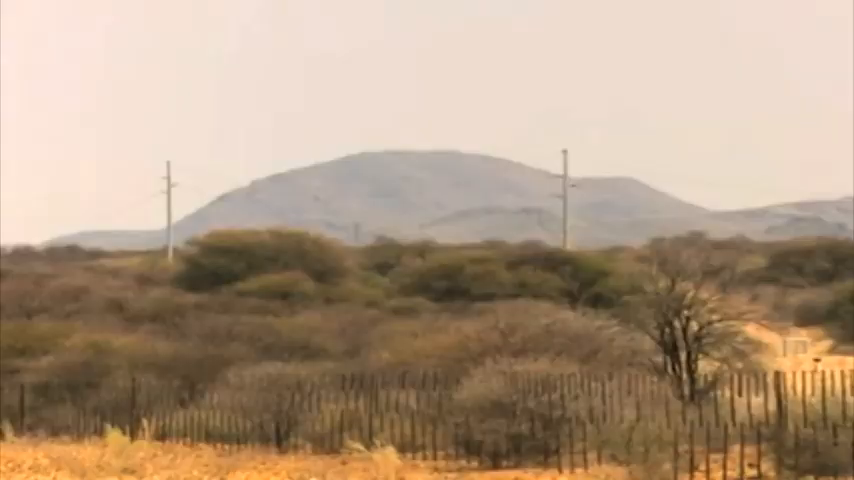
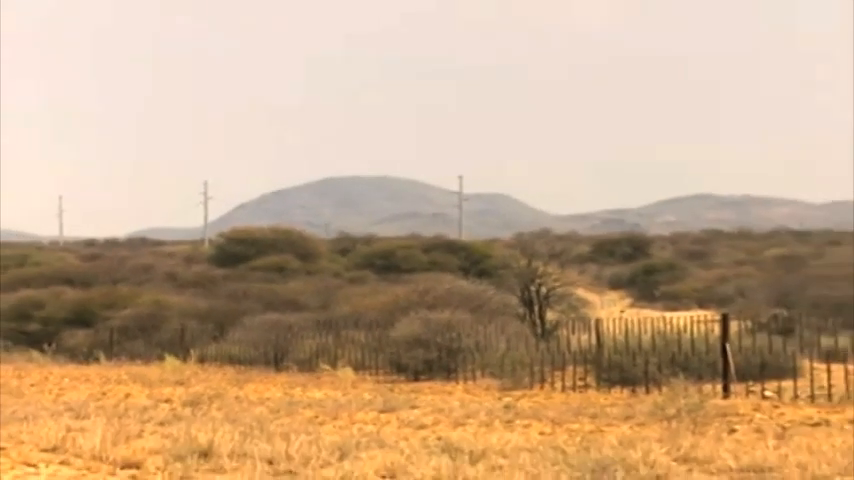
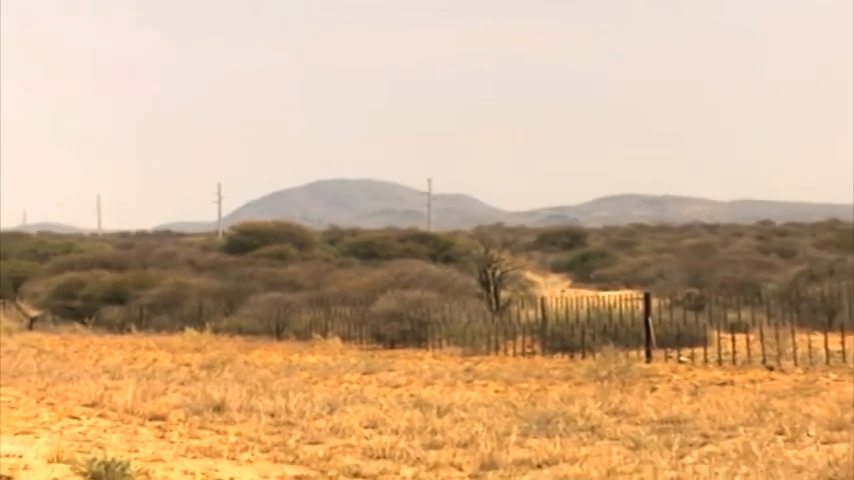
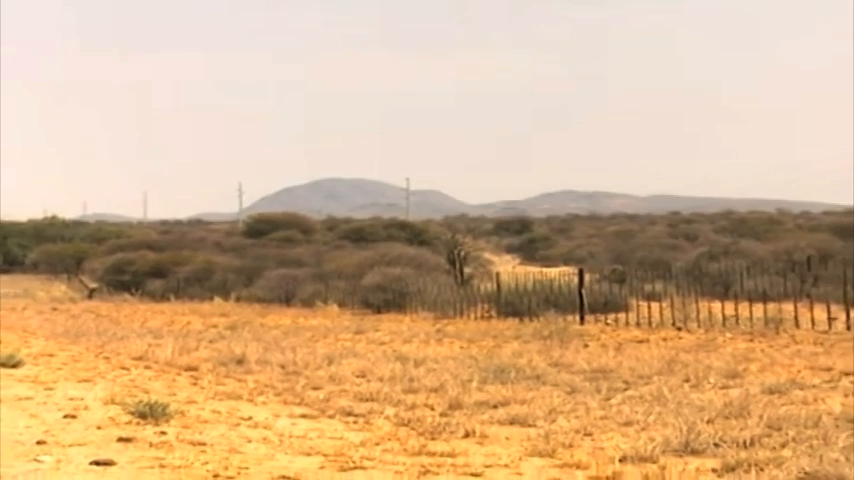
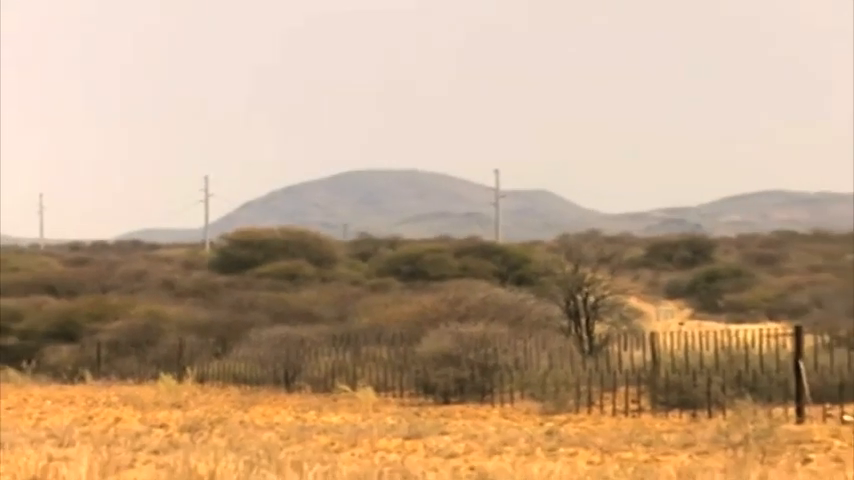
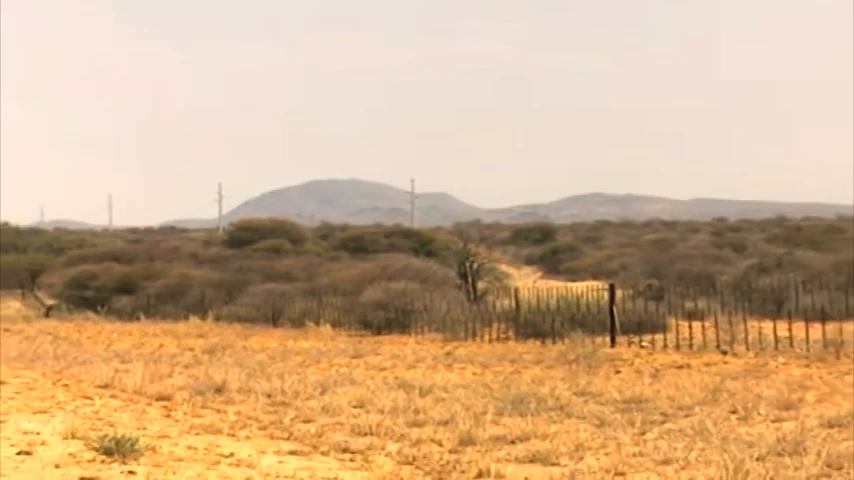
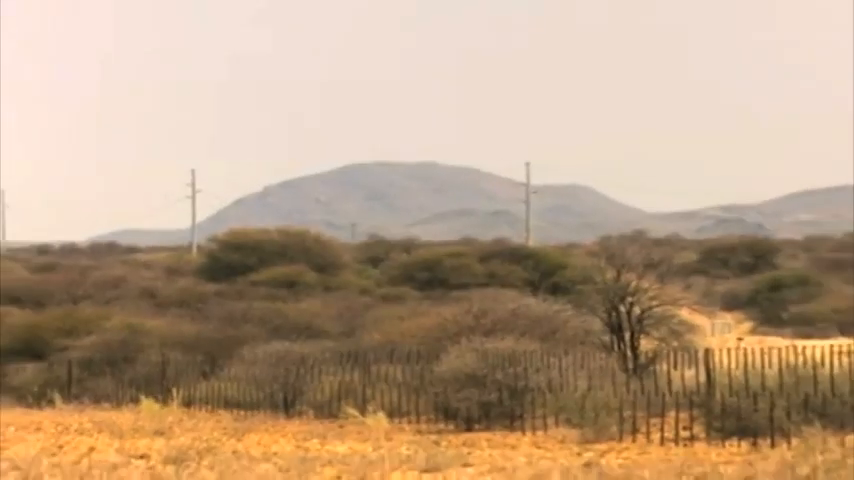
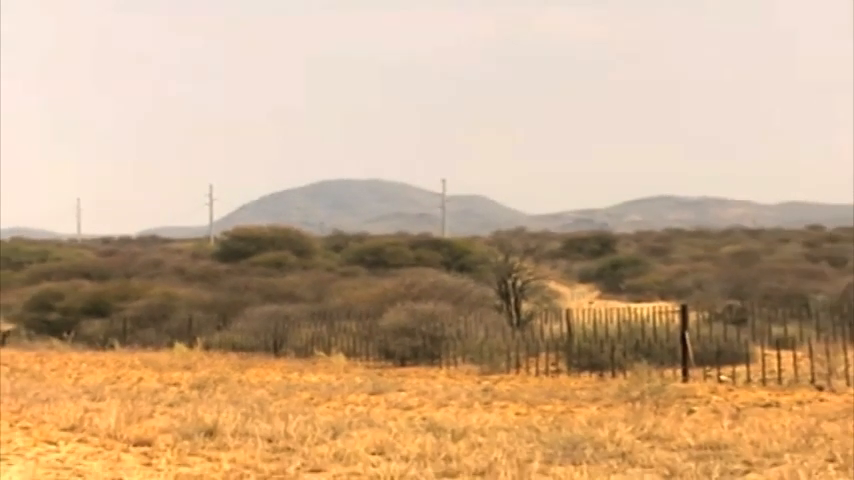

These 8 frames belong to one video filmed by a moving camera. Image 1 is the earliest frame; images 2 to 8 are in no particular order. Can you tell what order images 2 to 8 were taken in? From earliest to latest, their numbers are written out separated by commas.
7, 5, 2, 8, 3, 6, 4
